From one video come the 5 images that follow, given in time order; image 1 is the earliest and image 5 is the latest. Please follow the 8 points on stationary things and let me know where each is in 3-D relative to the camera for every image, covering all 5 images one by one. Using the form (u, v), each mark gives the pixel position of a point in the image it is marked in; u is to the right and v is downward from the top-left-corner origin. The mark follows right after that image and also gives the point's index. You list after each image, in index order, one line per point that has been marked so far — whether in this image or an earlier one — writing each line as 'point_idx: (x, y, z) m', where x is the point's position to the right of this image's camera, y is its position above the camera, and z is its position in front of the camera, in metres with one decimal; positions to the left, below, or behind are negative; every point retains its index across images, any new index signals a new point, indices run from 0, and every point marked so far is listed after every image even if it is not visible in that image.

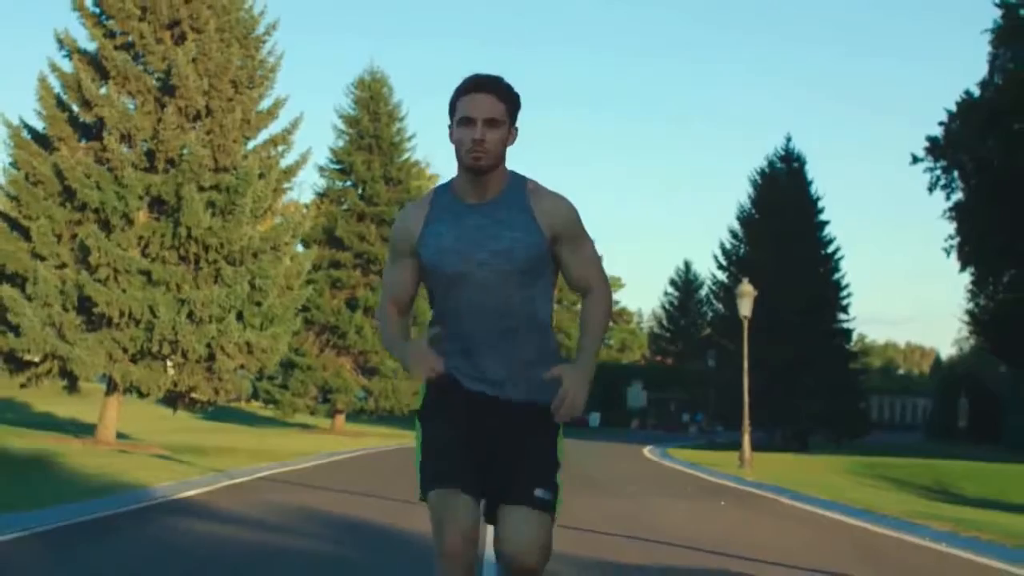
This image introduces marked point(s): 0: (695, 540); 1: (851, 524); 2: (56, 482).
0: (+1.9, -2.5, +13.9) m
1: (+3.8, -2.7, +15.9) m
2: (-6.1, -2.6, +19.0) m
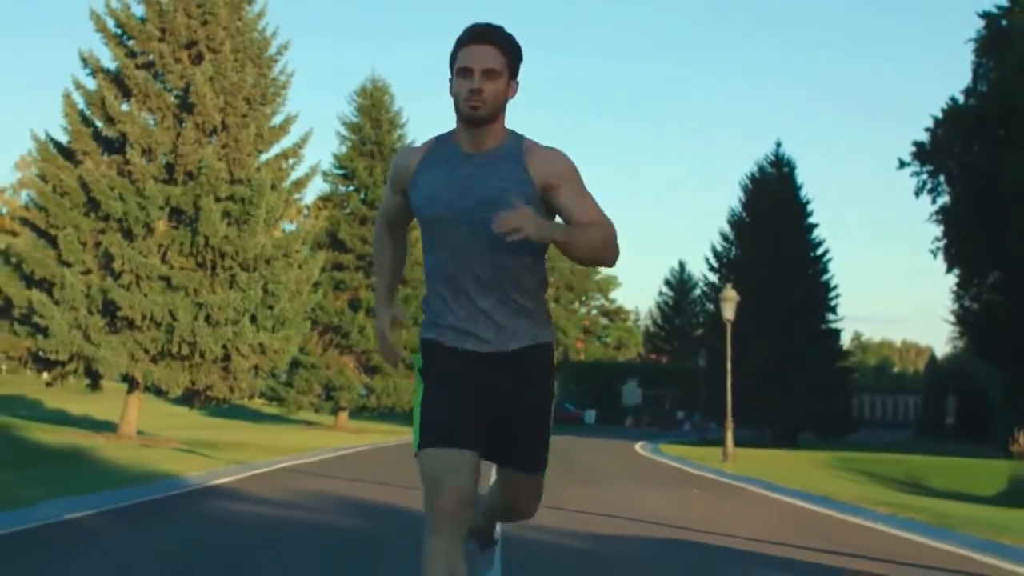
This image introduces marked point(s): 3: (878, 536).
0: (+1.9, -2.6, +15.9) m
1: (+3.8, -2.8, +17.9) m
2: (-6.2, -2.7, +21.0) m
3: (+3.8, -2.5, +14.1) m
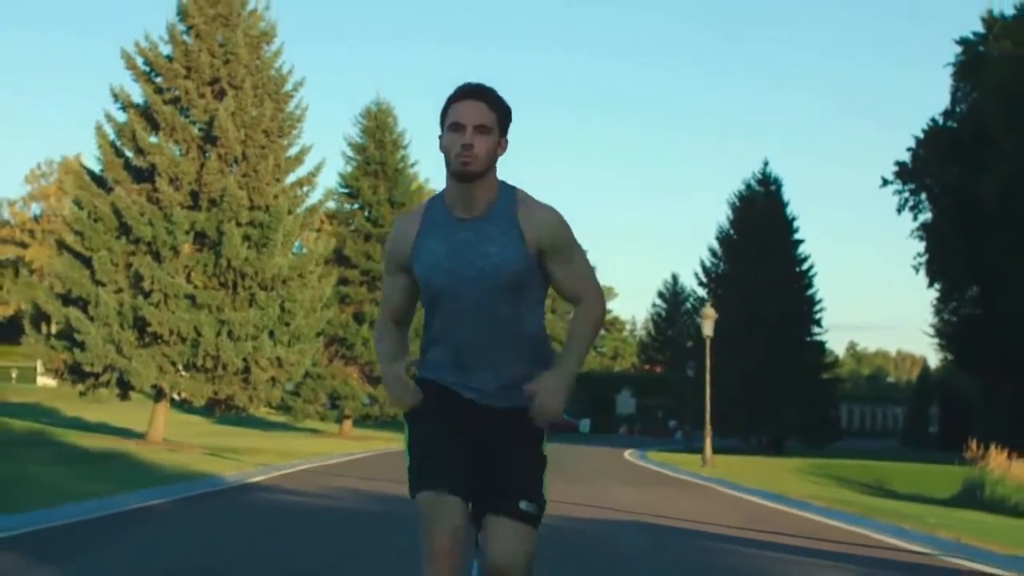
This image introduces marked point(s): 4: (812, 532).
0: (+1.8, -3.0, +18.7) m
1: (+3.7, -3.2, +20.7) m
2: (-6.3, -3.1, +23.8) m
3: (+3.7, -2.9, +16.9) m
4: (+3.5, -2.8, +16.0) m
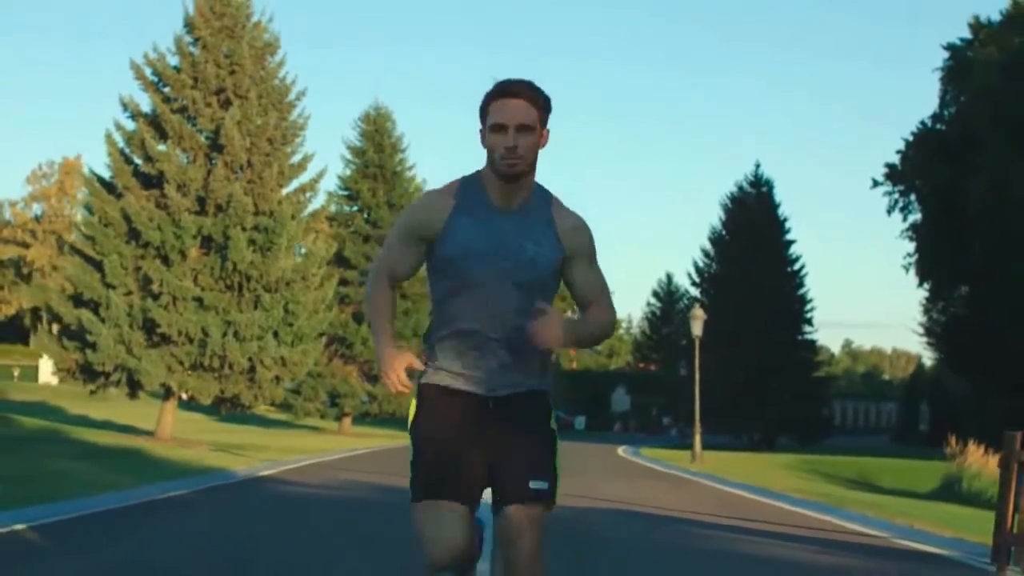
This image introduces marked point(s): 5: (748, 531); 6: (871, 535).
0: (+1.7, -3.0, +20.0) m
1: (+3.6, -3.3, +22.0) m
2: (-6.3, -3.2, +25.1) m
3: (+3.6, -2.9, +18.2) m
4: (+3.4, -2.9, +17.3) m
5: (+2.7, -2.7, +15.6) m
6: (+3.8, -2.6, +14.7) m
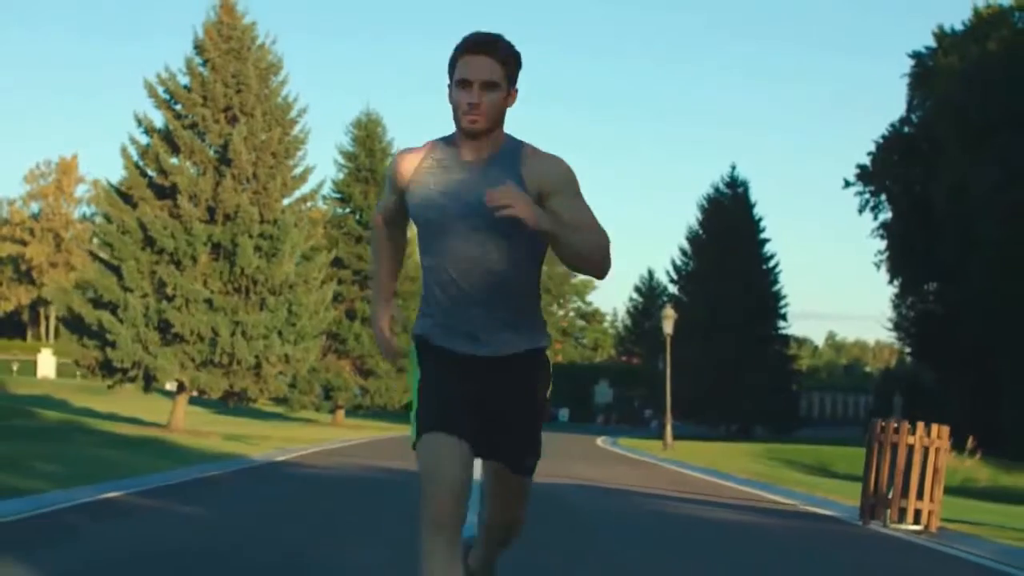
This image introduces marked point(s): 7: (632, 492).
0: (+1.5, -3.2, +23.1) m
1: (+3.3, -3.4, +25.2) m
2: (-6.6, -3.3, +28.1) m
3: (+3.4, -3.1, +21.4) m
4: (+3.2, -3.0, +20.4) m
5: (+2.4, -2.9, +18.7) m
6: (+3.6, -2.8, +17.8) m
7: (+1.7, -3.0, +19.9) m
